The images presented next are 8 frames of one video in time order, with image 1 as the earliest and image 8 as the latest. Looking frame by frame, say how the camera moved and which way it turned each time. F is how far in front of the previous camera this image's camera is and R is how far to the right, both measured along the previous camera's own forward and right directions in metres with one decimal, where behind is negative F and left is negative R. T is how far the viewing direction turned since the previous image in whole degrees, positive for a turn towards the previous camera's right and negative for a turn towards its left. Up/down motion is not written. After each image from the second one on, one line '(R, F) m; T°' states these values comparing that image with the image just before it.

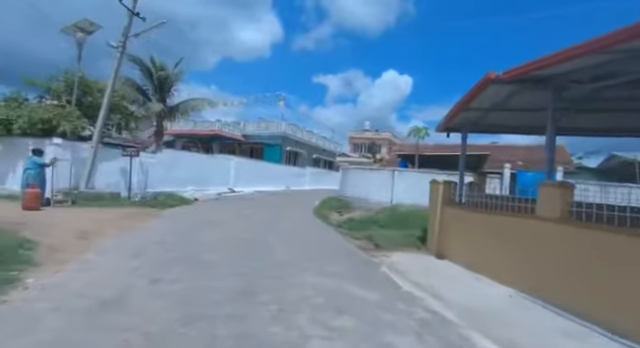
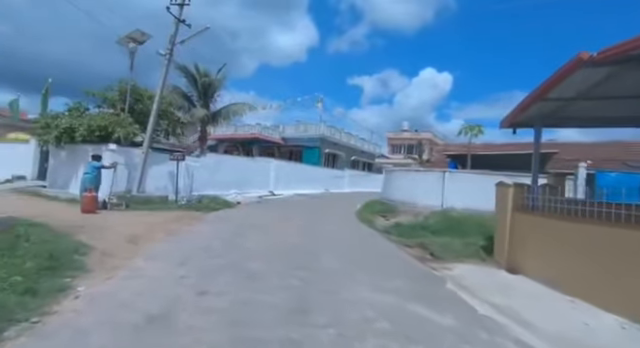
(-0.4, +0.6) m; -7°
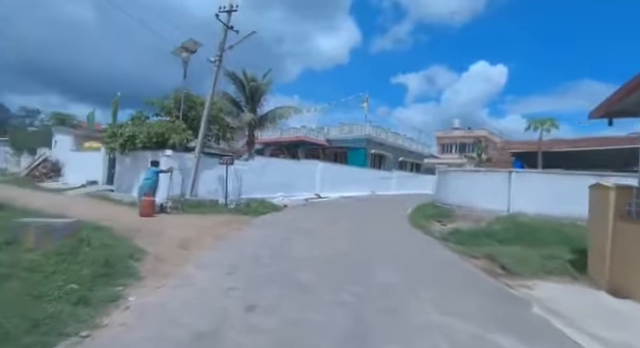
(-0.2, +0.6) m; -8°
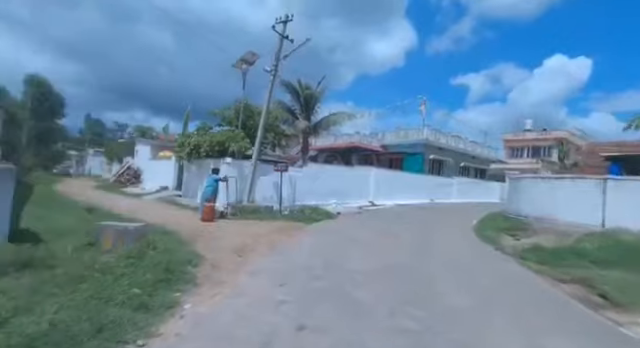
(-0.1, +0.4) m; -10°
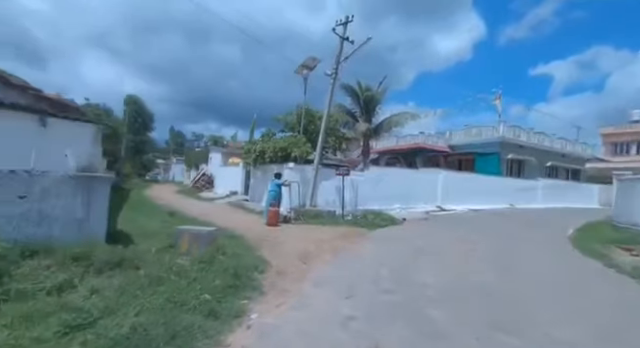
(-0.1, +0.3) m; -11°
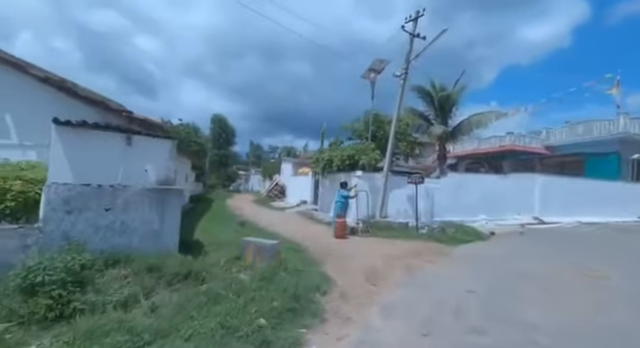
(+0.1, +0.7) m; -13°
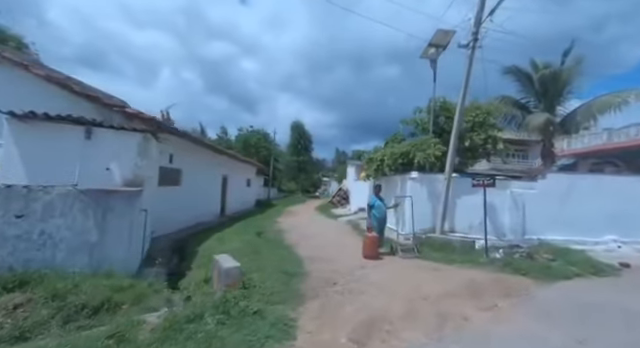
(+1.9, +2.9) m; -16°
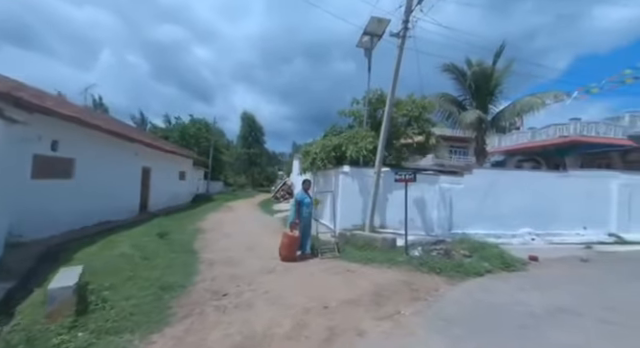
(+1.3, +0.9) m; +8°
